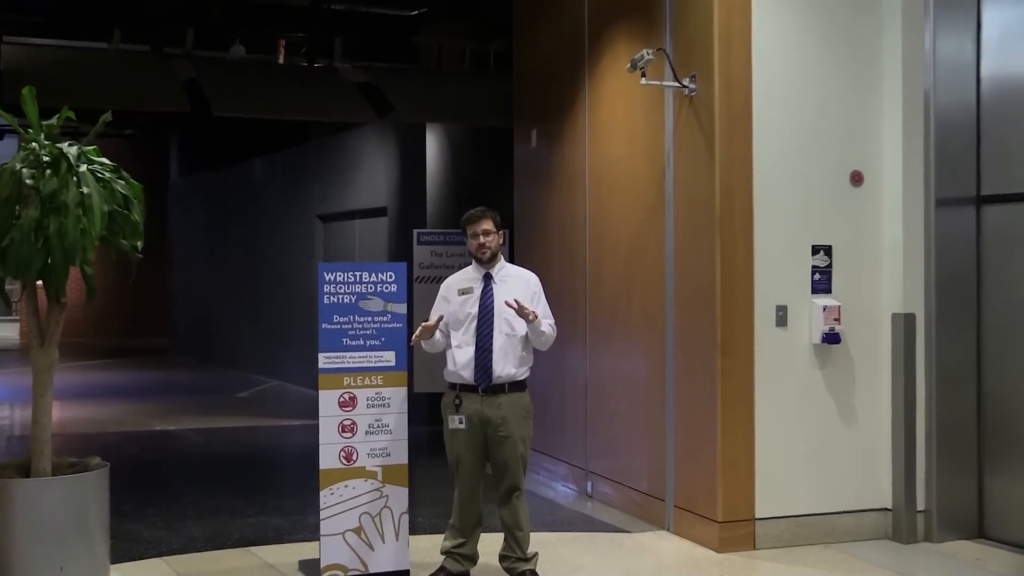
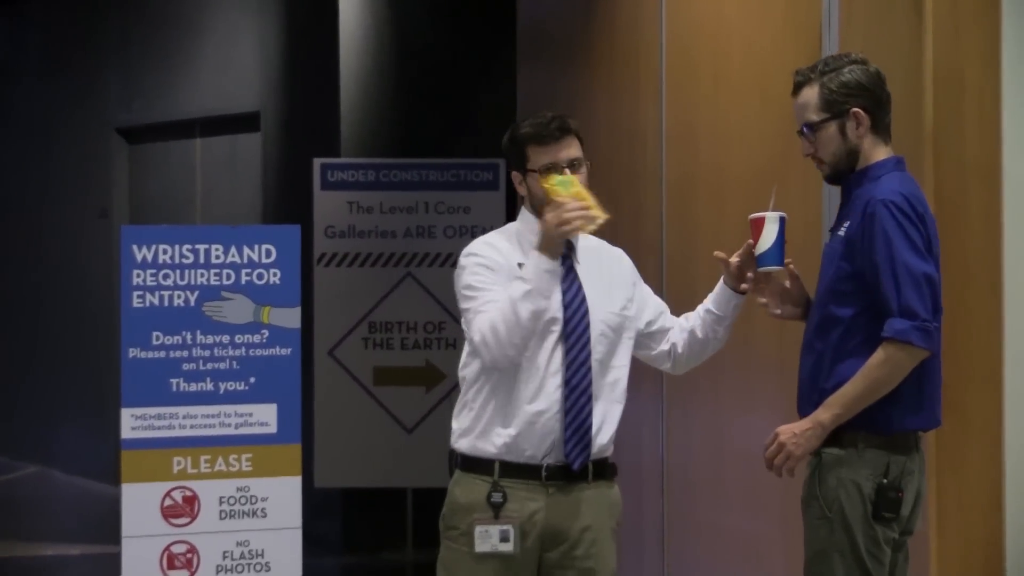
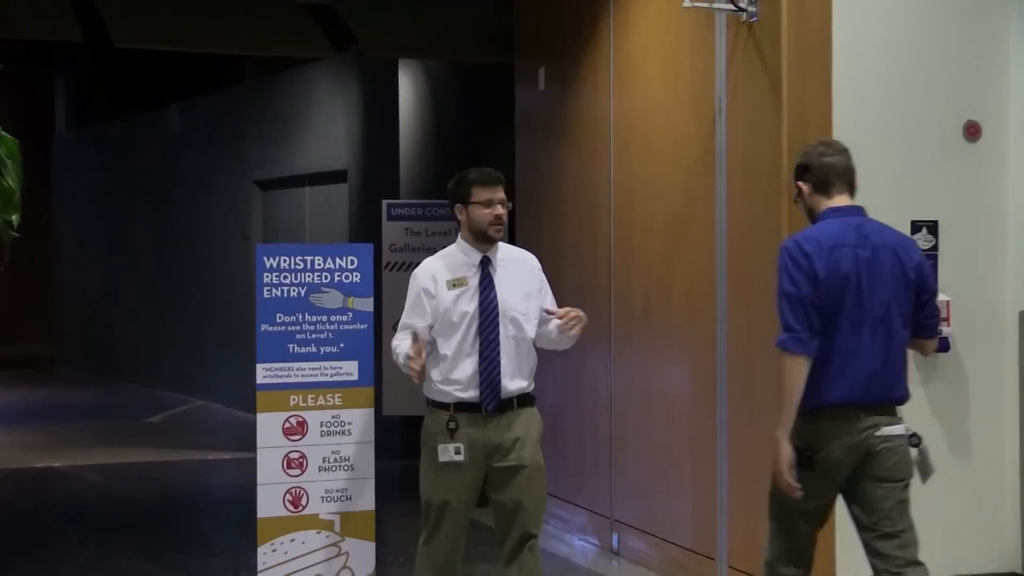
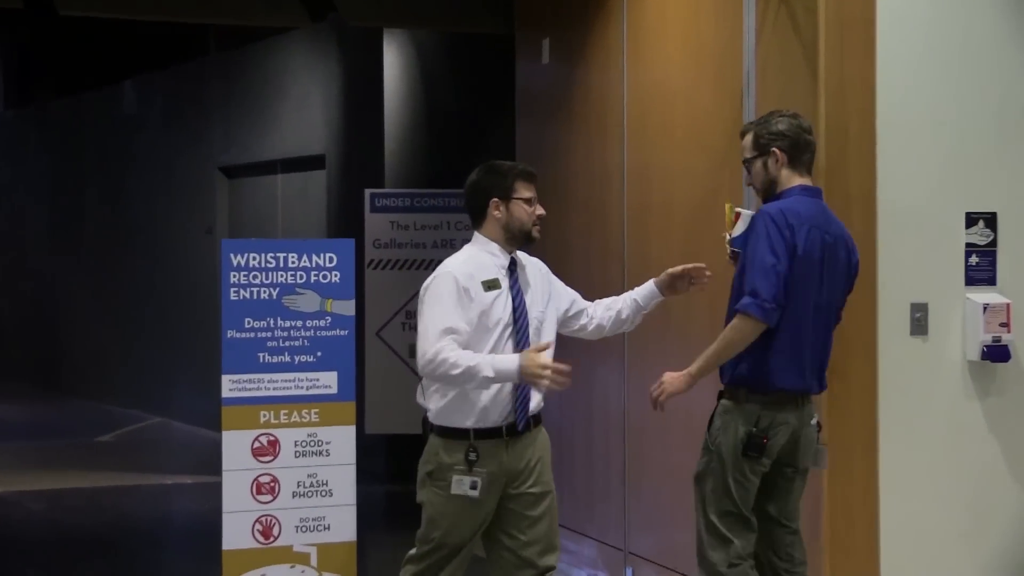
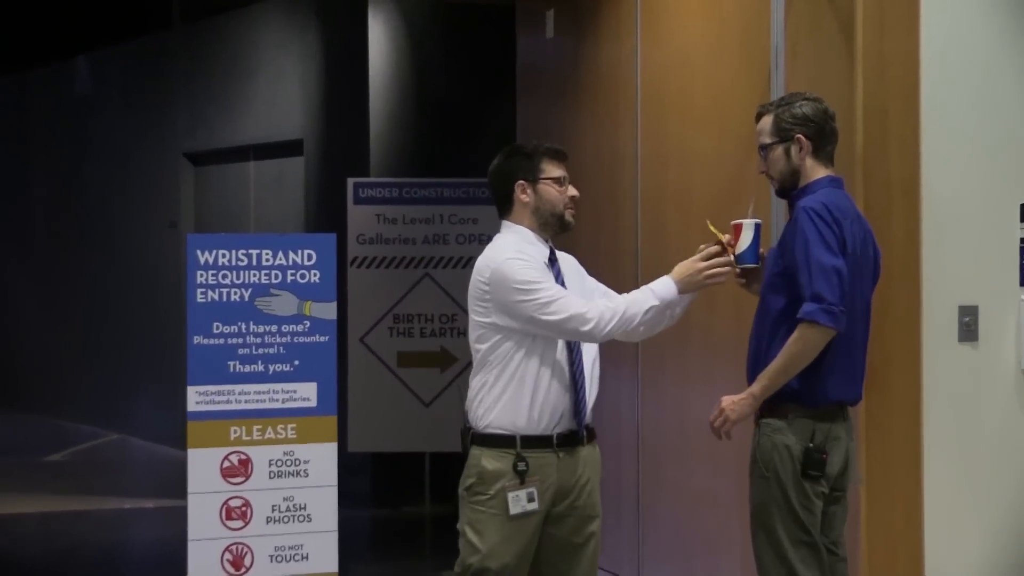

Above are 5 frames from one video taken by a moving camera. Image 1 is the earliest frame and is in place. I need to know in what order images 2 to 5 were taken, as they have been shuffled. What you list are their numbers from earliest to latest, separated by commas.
3, 4, 5, 2
